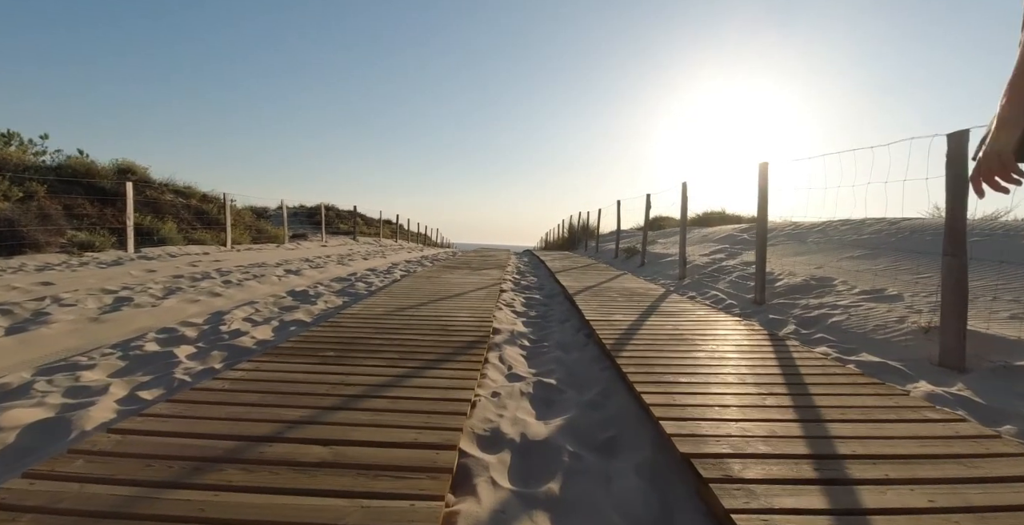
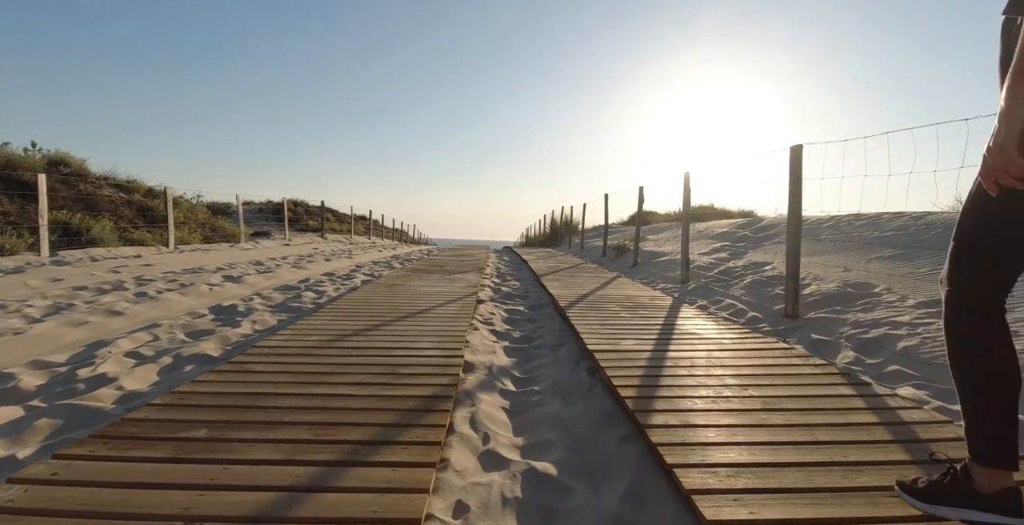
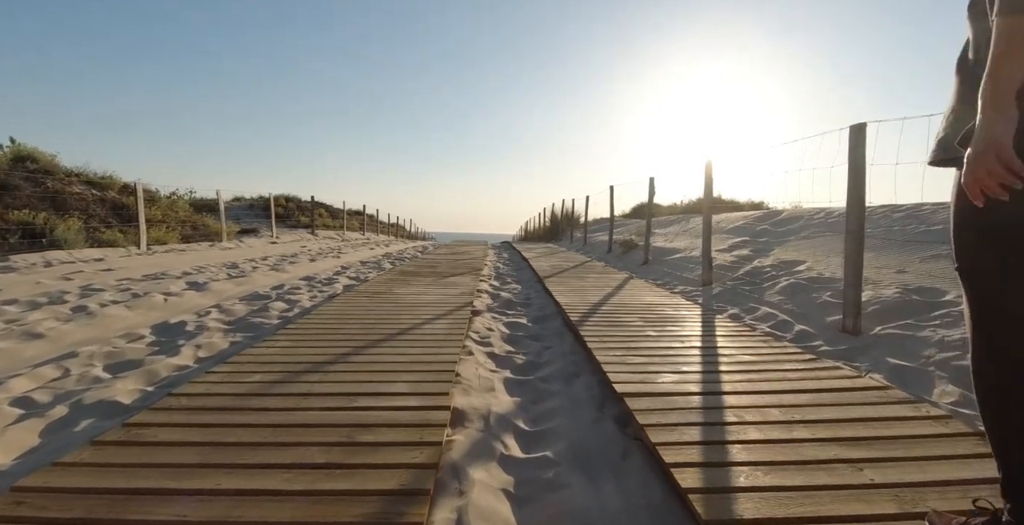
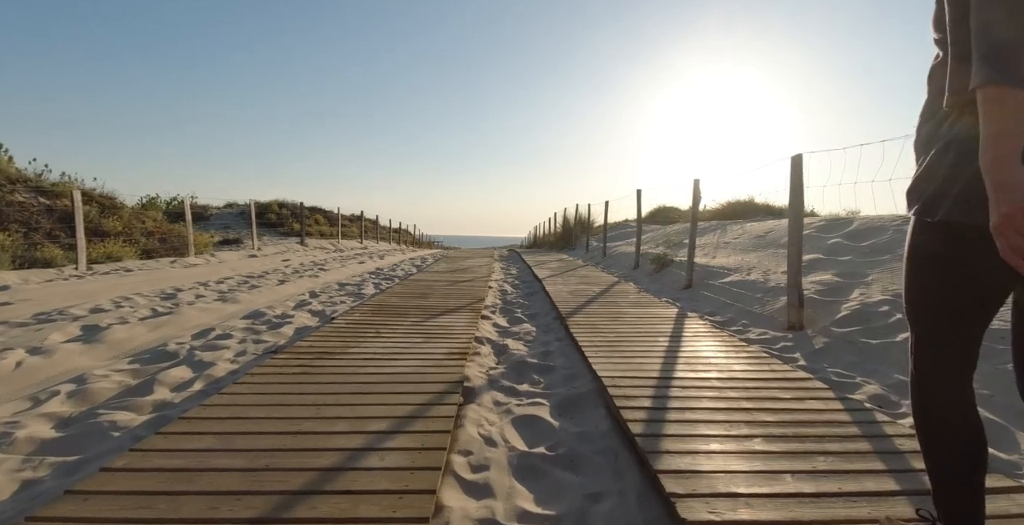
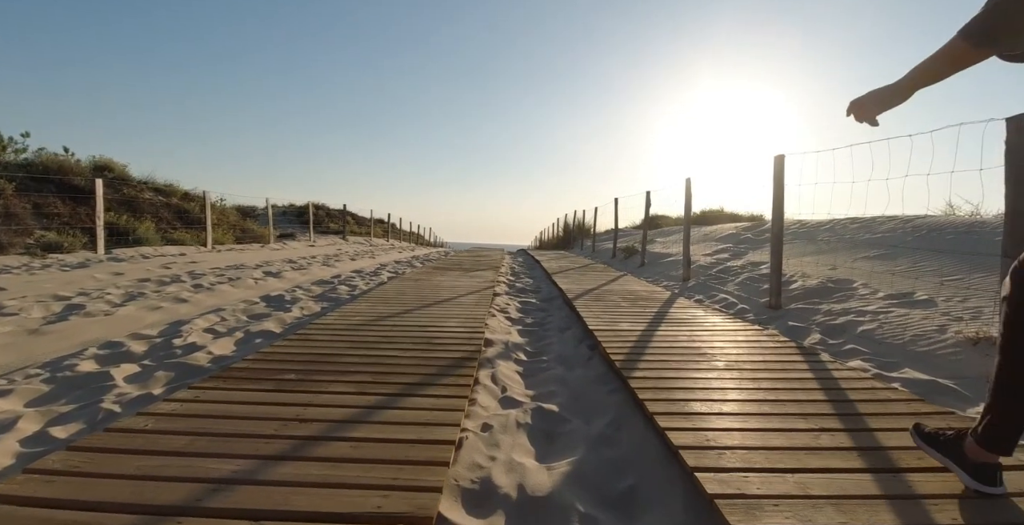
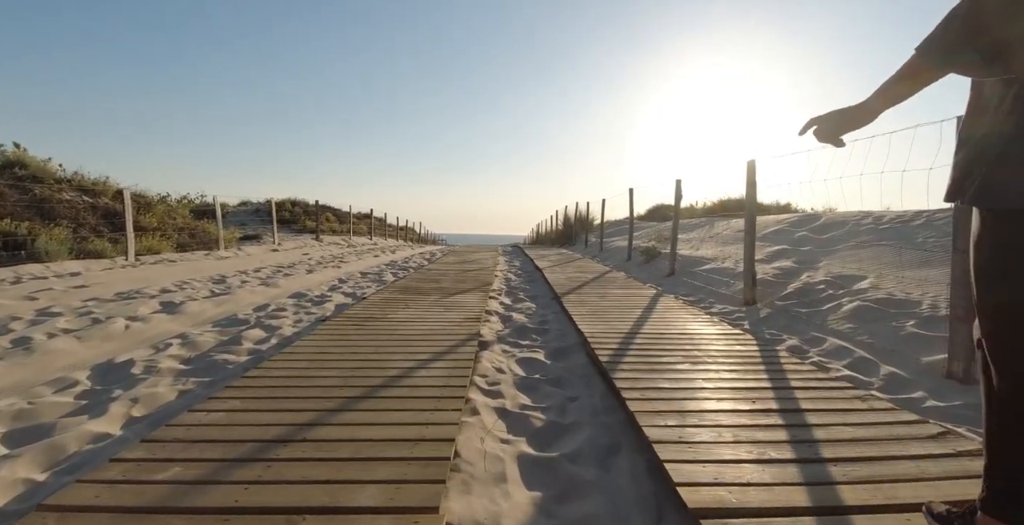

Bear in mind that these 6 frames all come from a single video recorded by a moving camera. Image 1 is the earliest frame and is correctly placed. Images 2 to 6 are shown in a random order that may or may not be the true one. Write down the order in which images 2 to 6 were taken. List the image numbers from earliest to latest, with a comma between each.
5, 2, 3, 6, 4
